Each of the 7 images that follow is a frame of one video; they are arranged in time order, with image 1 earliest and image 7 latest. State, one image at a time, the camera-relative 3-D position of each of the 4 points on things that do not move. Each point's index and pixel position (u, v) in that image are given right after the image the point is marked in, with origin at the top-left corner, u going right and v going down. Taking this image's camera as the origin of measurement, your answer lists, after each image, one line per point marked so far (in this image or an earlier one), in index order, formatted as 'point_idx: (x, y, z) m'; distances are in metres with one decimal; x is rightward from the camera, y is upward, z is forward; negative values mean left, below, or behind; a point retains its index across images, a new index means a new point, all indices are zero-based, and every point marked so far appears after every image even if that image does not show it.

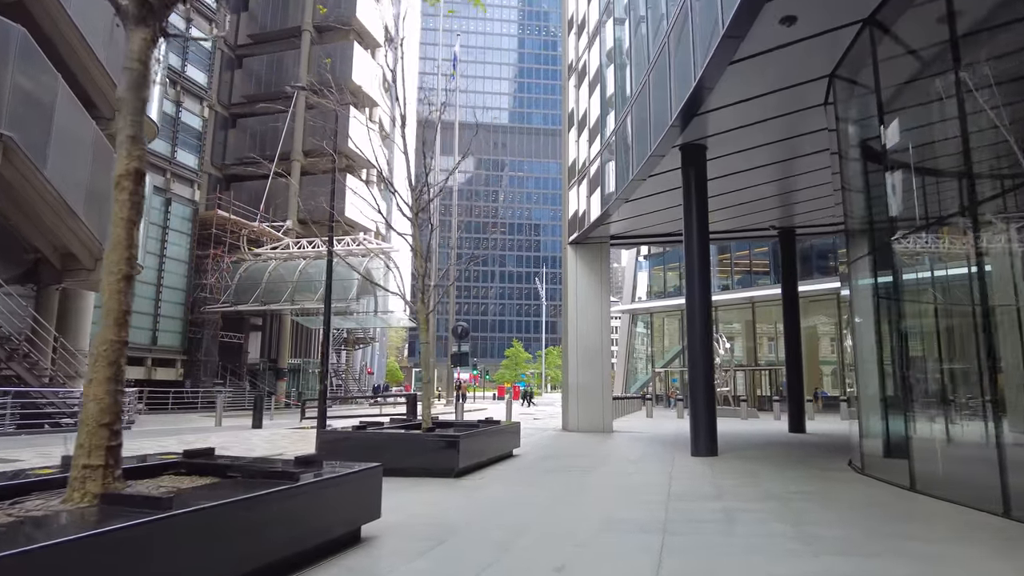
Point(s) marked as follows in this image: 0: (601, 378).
0: (+2.5, -2.6, +18.5) m
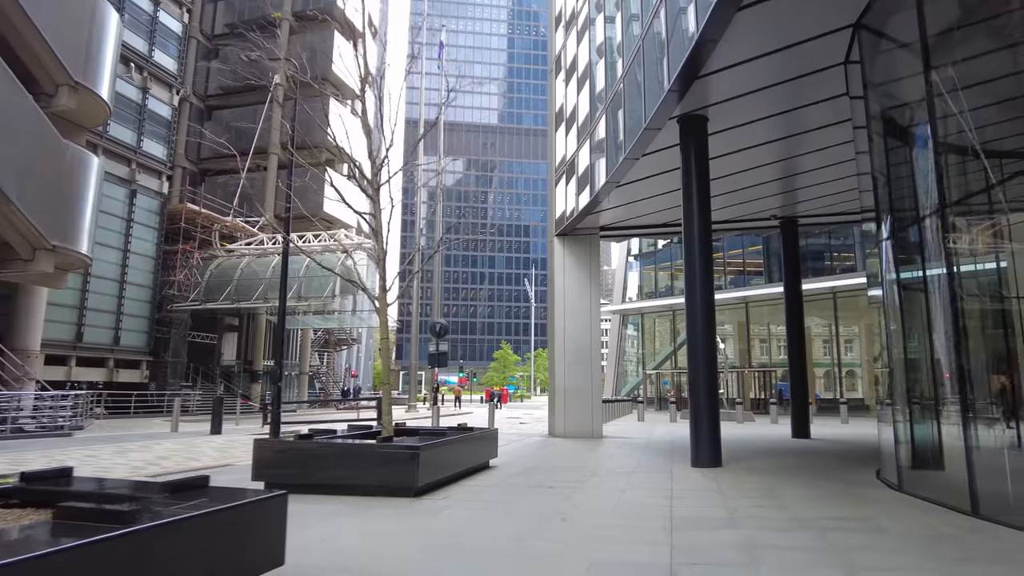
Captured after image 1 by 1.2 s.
0: (+2.0, -2.4, +17.2) m
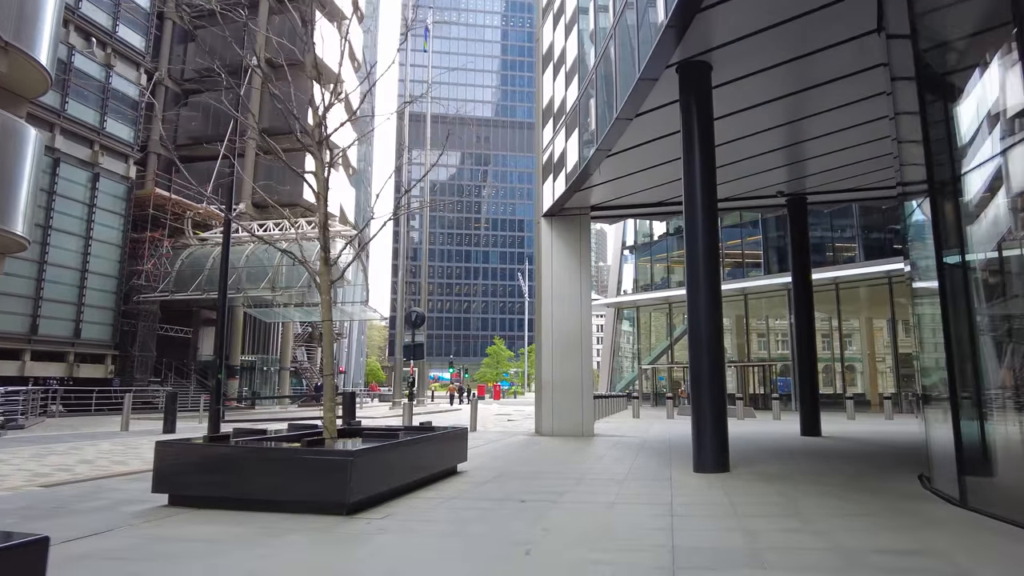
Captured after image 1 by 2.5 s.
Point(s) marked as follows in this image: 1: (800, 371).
0: (+1.6, -2.0, +15.8) m
1: (+6.5, -1.9, +14.9) m
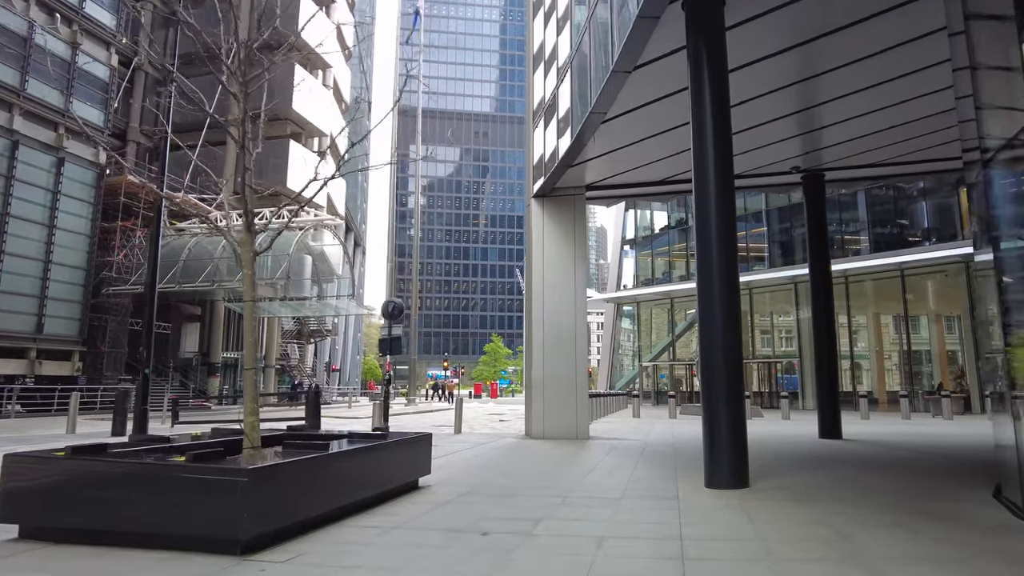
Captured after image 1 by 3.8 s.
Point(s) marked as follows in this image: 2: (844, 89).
0: (+1.4, -1.8, +14.4) m
1: (+6.2, -1.6, +13.4) m
2: (+5.1, +3.0, +10.0) m
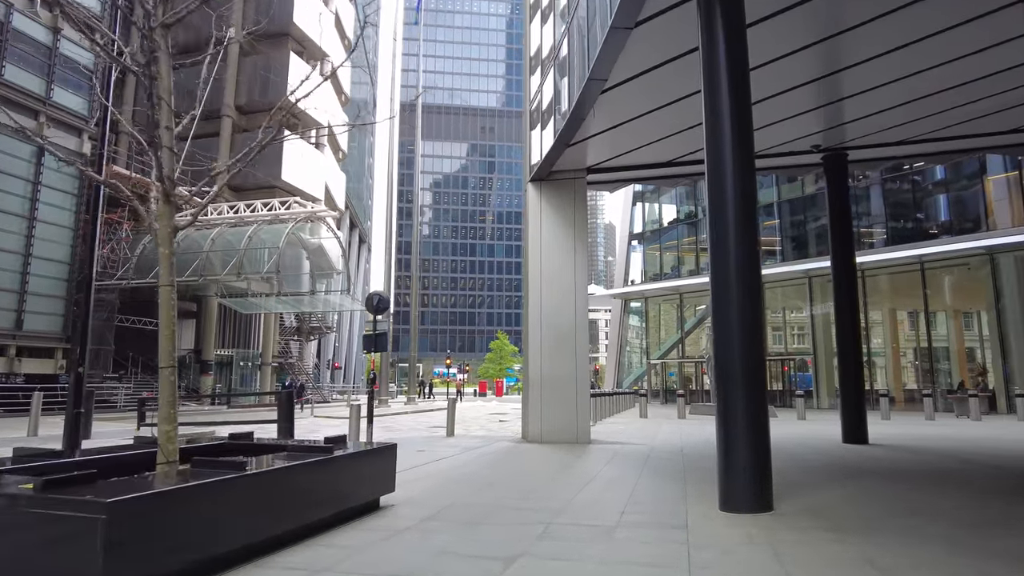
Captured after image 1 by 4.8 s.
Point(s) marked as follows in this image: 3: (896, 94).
0: (+1.3, -1.6, +13.3) m
1: (+6.1, -1.4, +12.2) m
2: (+4.9, +3.2, +8.9) m
3: (+5.9, +3.0, +10.1) m
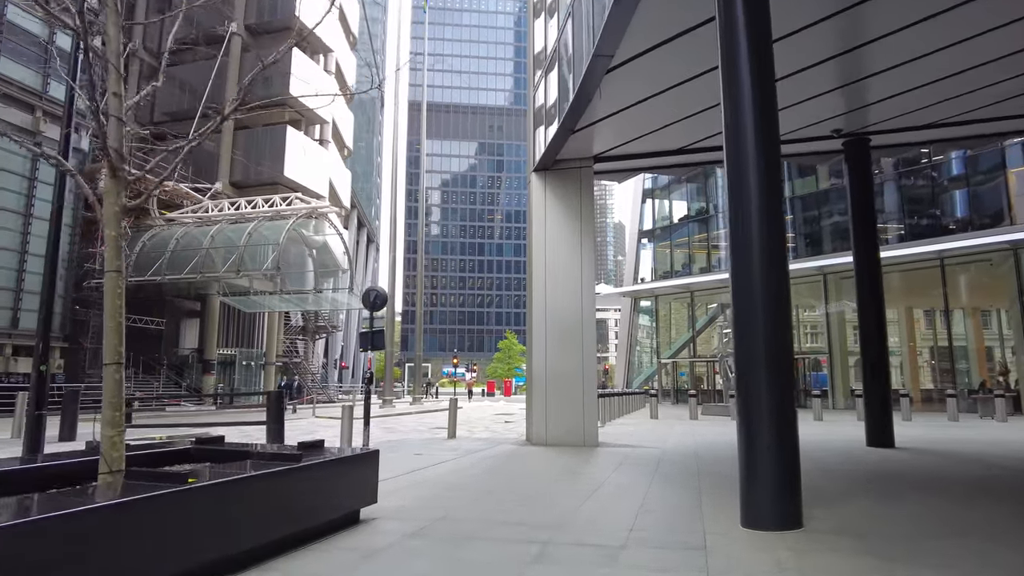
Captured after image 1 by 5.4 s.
0: (+1.3, -1.5, +12.6) m
1: (+6.2, -1.3, +11.5) m
2: (+4.9, +3.3, +8.2) m
3: (+5.9, +3.1, +9.4) m
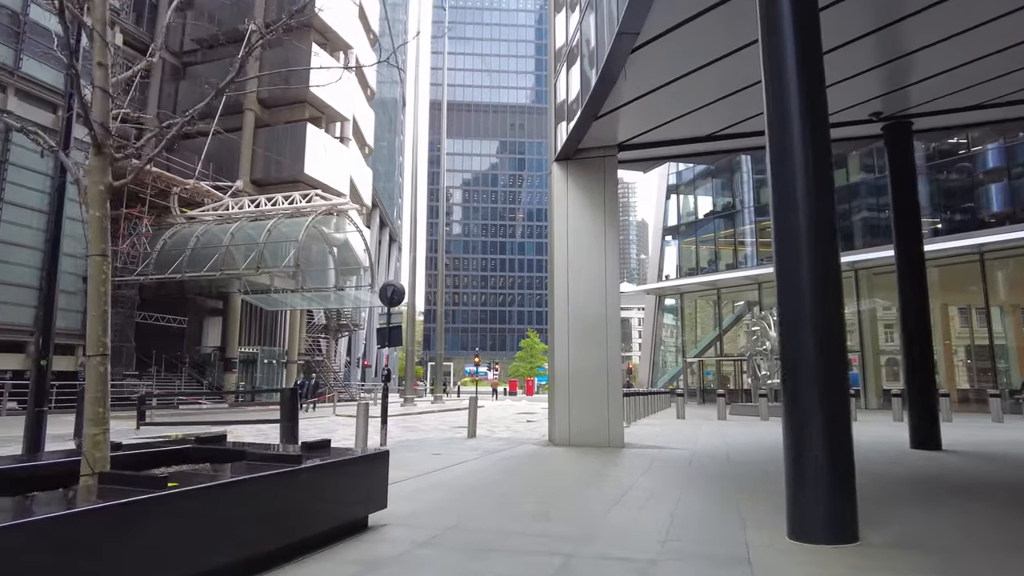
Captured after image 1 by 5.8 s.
0: (+1.7, -1.4, +12.1) m
1: (+6.5, -1.2, +10.9) m
2: (+5.1, +3.4, +7.5) m
3: (+6.2, +3.2, +8.7) m
